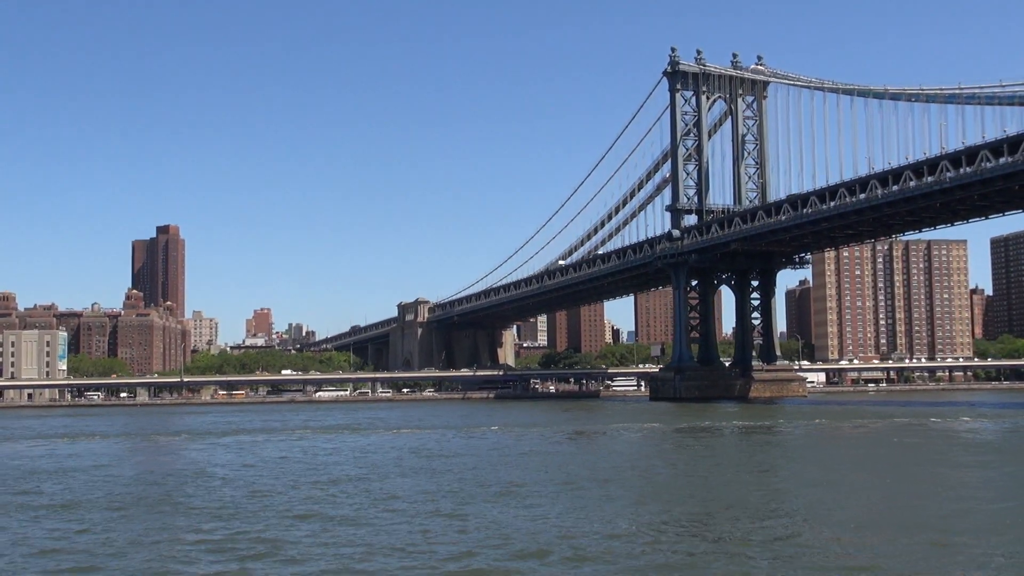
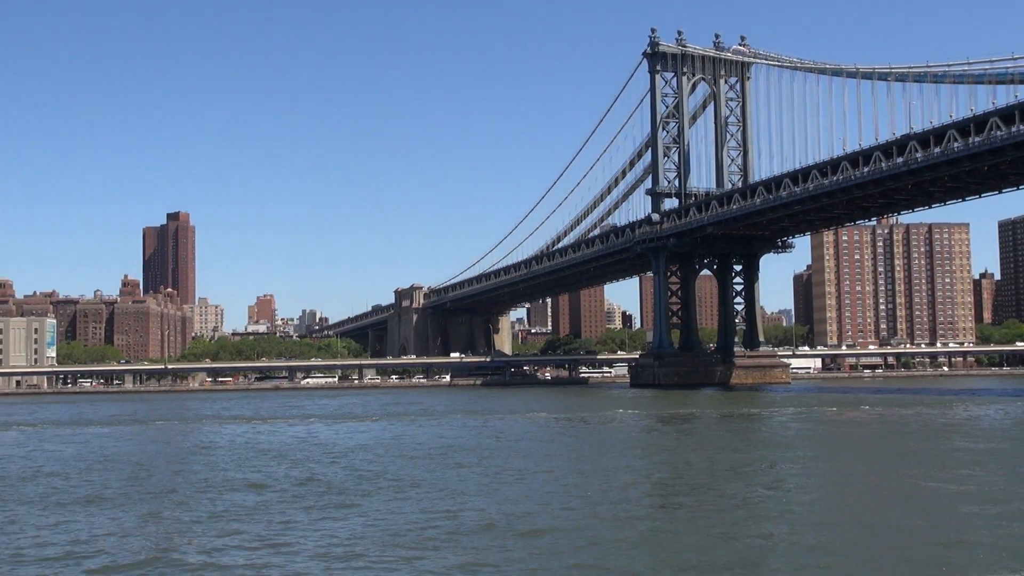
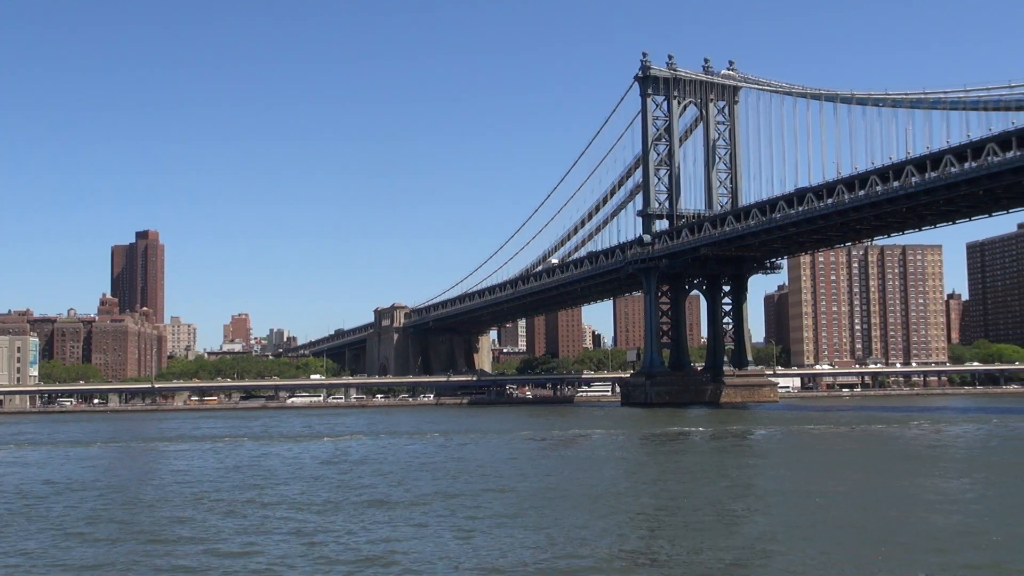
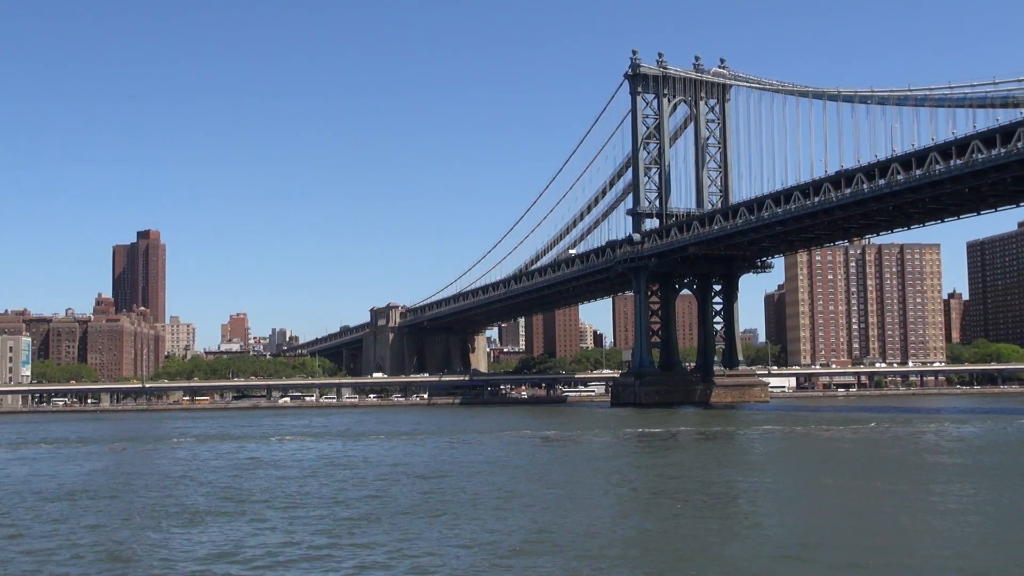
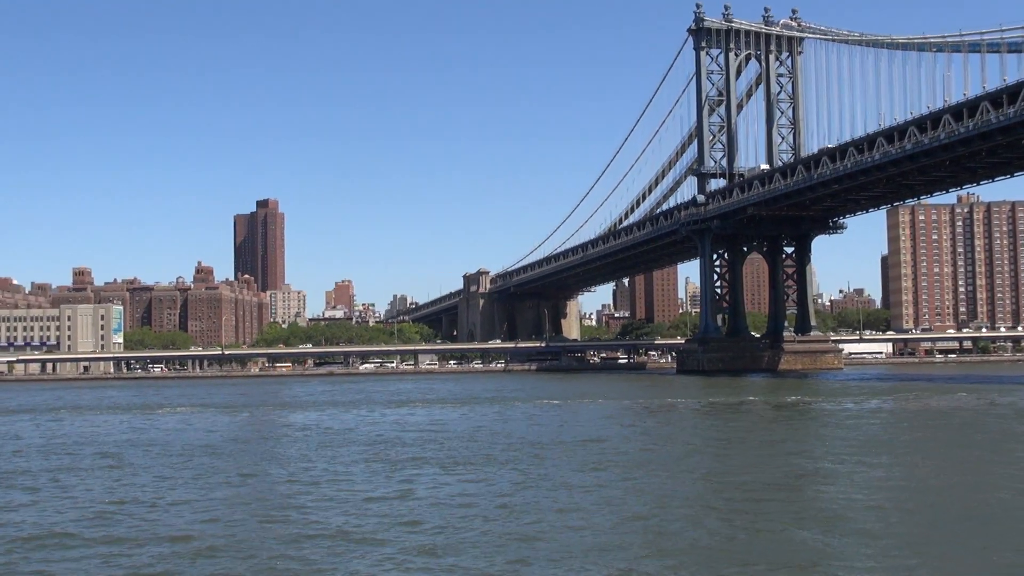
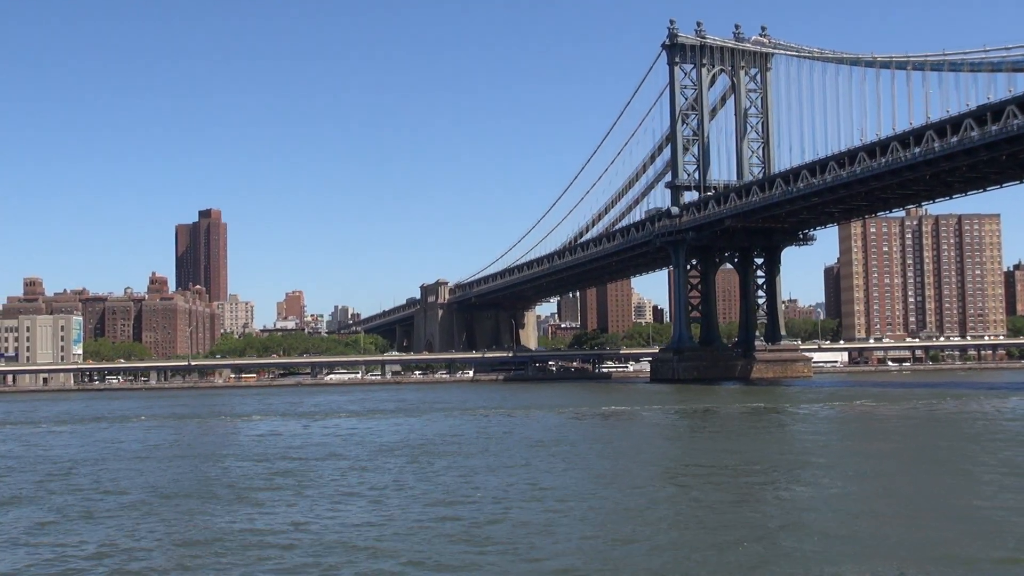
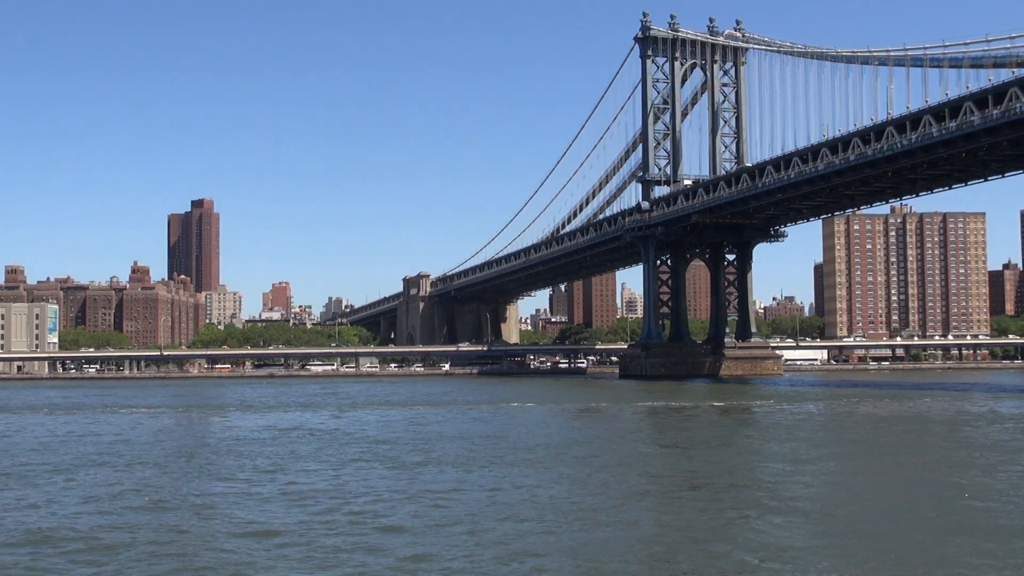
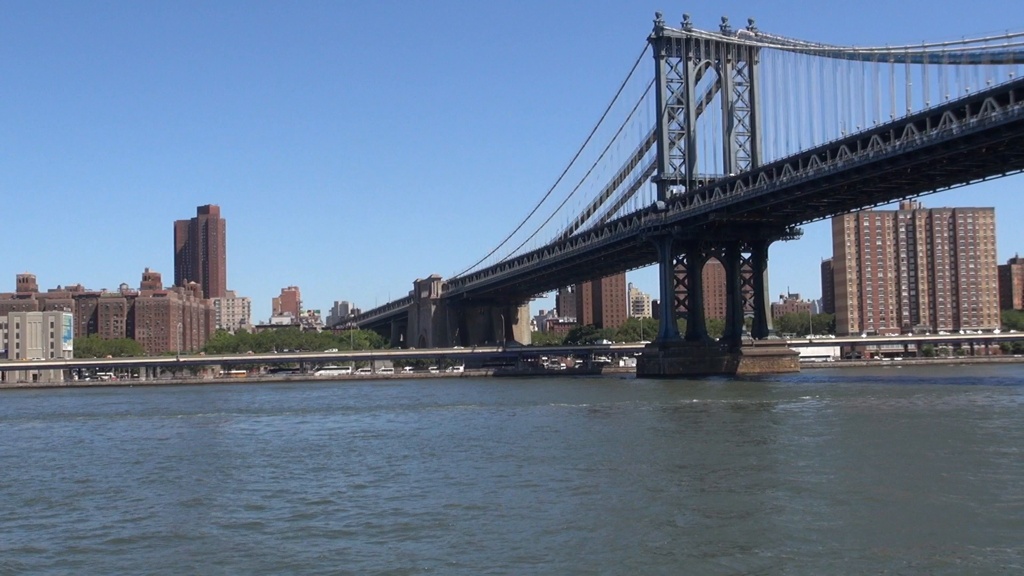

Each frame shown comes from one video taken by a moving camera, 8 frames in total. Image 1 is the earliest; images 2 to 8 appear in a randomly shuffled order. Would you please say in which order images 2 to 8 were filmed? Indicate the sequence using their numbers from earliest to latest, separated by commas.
3, 4, 2, 6, 8, 7, 5
